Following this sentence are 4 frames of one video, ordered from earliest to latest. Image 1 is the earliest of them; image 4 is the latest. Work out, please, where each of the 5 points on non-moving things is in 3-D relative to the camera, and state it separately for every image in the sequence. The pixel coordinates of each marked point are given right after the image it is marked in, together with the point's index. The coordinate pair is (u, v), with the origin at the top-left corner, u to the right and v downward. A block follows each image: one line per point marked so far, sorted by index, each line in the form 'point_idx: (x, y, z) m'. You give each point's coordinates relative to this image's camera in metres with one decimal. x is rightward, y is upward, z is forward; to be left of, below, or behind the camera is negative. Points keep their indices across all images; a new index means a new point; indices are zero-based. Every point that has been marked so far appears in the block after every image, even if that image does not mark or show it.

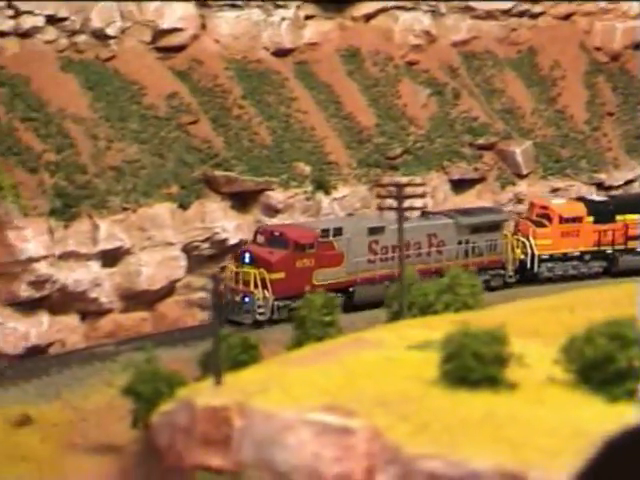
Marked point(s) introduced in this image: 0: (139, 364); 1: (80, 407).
0: (-1.7, -1.2, +15.4) m
1: (-2.3, -1.6, +15.8) m
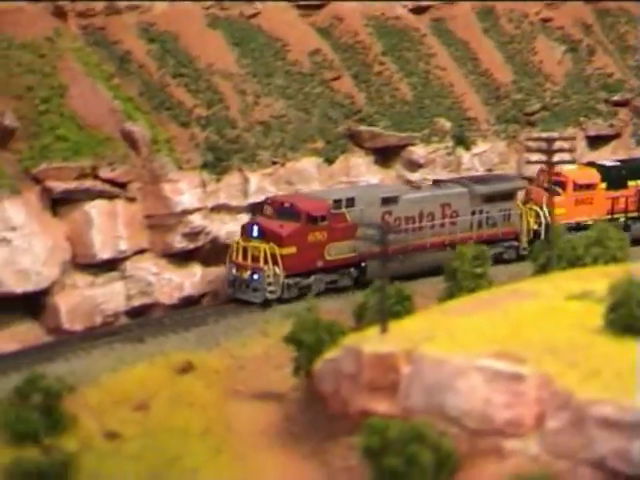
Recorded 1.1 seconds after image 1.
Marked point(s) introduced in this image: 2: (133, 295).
0: (-0.2, -0.7, +15.8) m
1: (-0.8, -1.1, +16.2) m
2: (-2.1, -0.6, +18.4) m
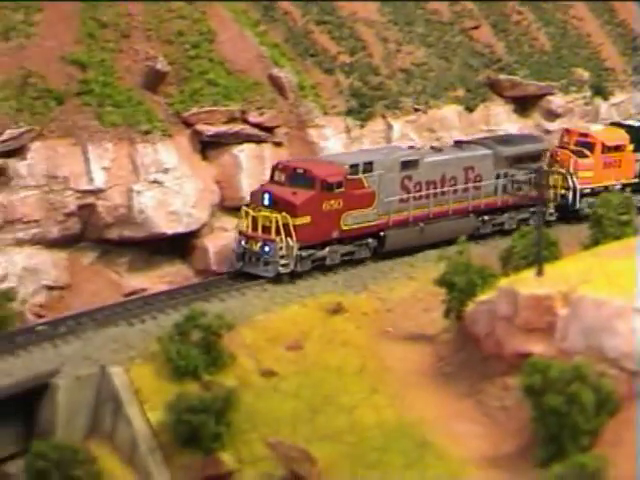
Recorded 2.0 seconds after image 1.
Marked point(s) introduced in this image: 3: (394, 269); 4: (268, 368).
0: (+1.3, -0.1, +15.9) m
1: (+0.7, -0.6, +16.4) m
2: (-0.5, 0.0, +18.7) m
3: (+0.8, -0.3, +17.1) m
4: (-0.5, -1.2, +15.1) m
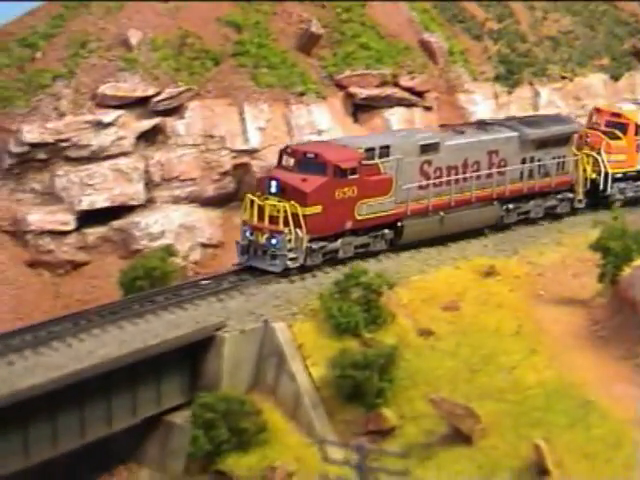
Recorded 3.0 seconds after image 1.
0: (+2.8, +0.2, +16.0) m
1: (+2.2, -0.2, +16.5) m
2: (+1.1, +0.4, +18.8) m
3: (+2.3, 0.0, +17.2) m
4: (+1.0, -0.8, +15.2) m
